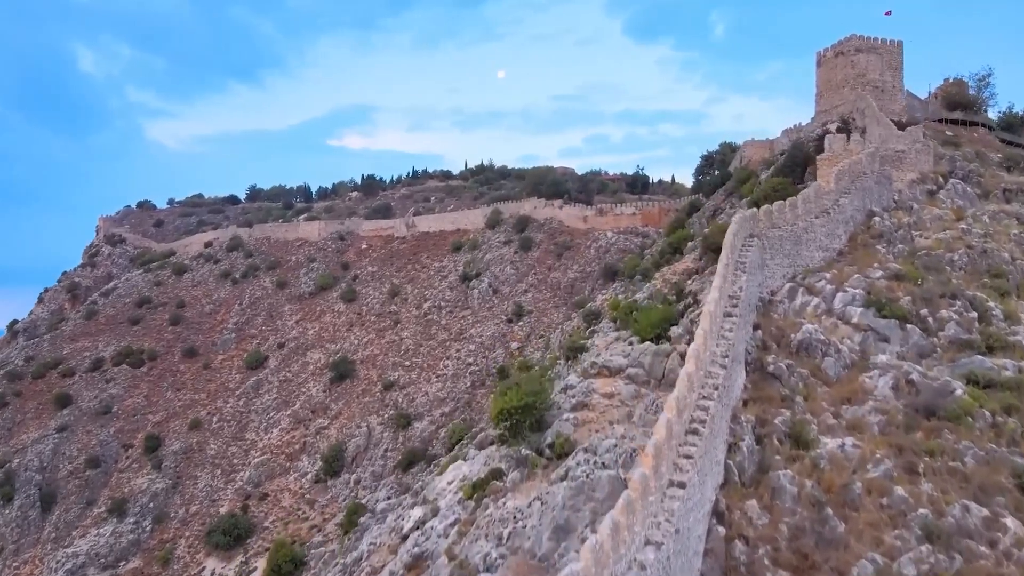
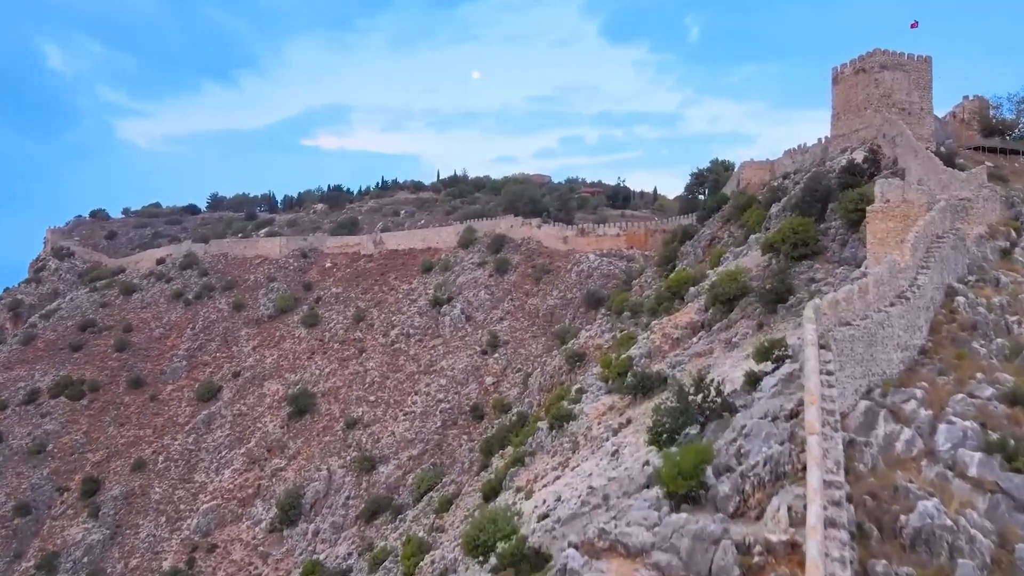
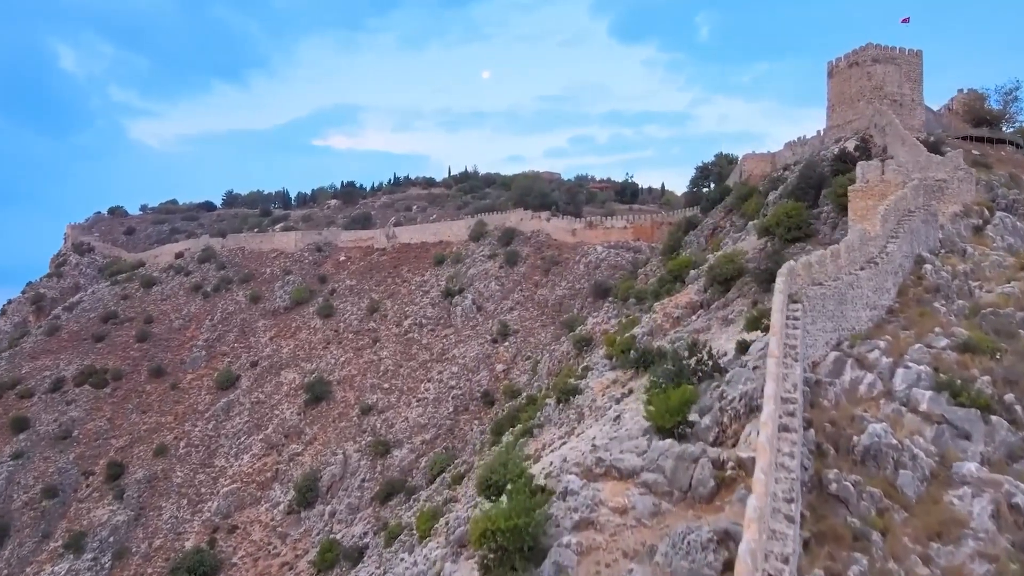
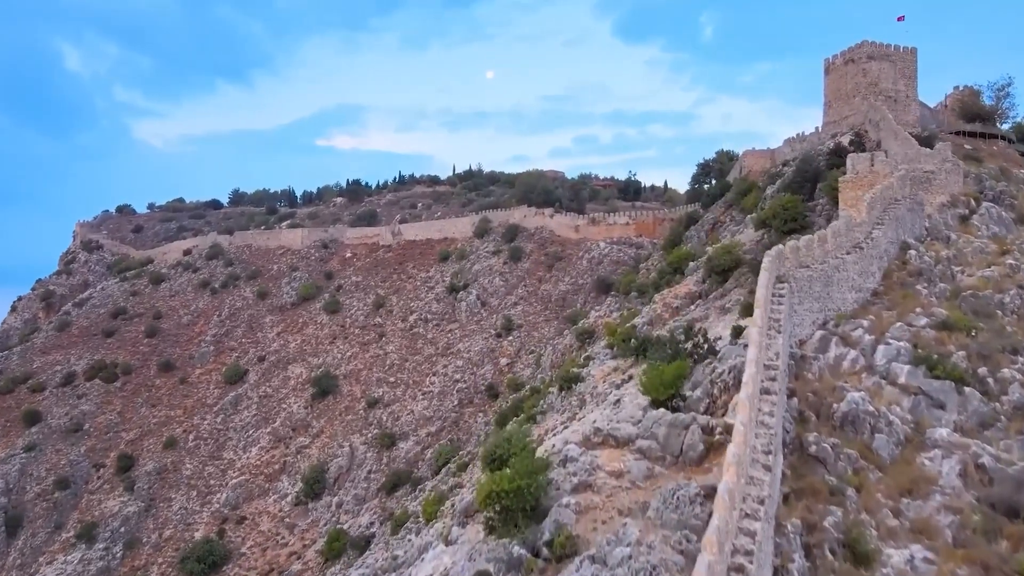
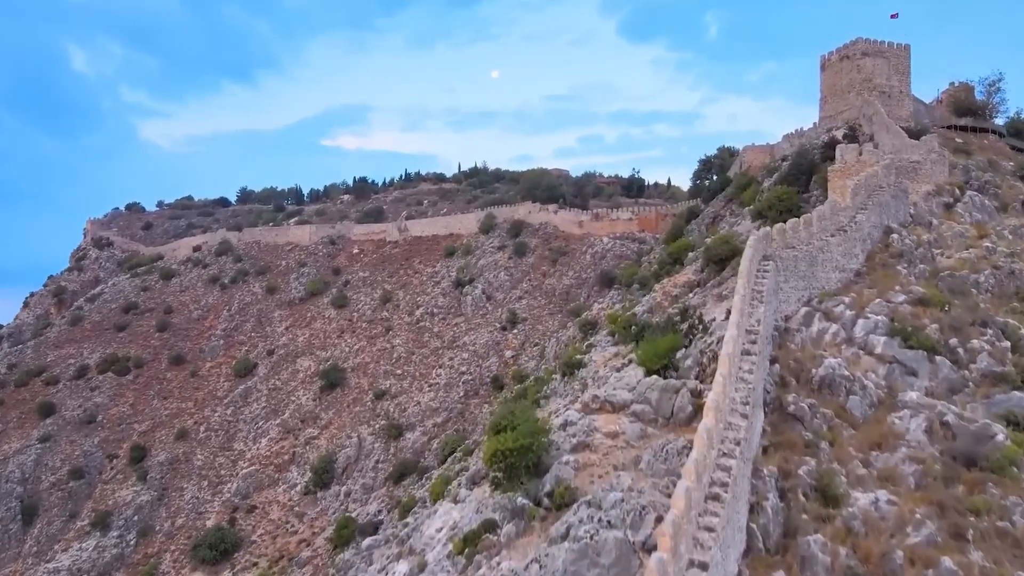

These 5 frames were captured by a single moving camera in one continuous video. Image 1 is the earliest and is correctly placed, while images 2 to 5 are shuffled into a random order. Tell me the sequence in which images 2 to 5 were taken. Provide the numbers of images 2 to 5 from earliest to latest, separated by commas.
5, 4, 3, 2
